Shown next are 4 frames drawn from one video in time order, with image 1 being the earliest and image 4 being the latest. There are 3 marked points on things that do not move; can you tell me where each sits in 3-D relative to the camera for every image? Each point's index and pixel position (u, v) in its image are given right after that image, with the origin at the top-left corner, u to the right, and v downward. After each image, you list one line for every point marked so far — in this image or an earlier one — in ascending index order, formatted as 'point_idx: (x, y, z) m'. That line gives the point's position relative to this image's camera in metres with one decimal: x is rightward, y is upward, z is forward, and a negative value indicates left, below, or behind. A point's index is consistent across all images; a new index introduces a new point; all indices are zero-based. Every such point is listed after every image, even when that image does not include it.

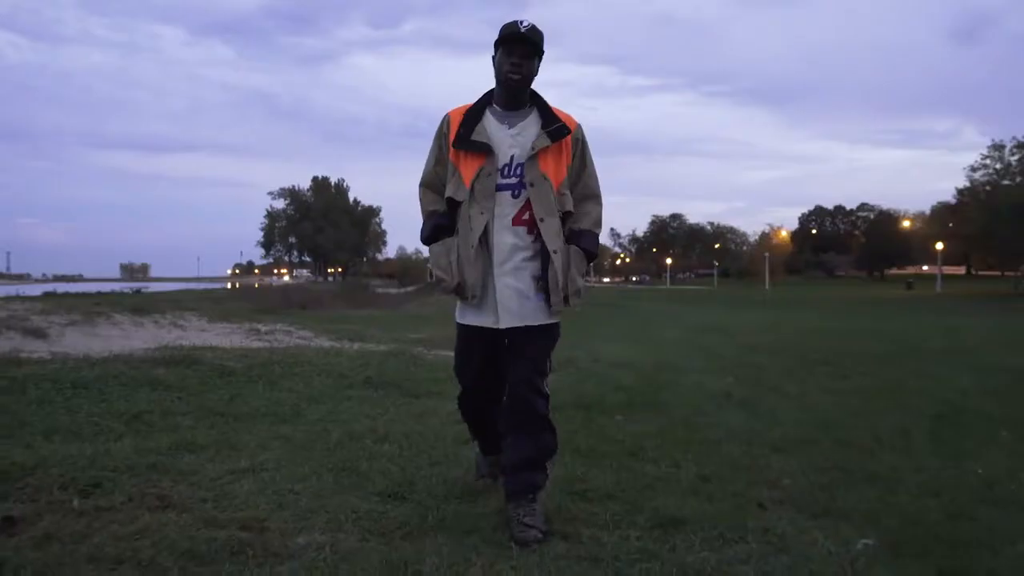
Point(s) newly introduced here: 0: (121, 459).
0: (-1.9, -0.8, +4.2) m
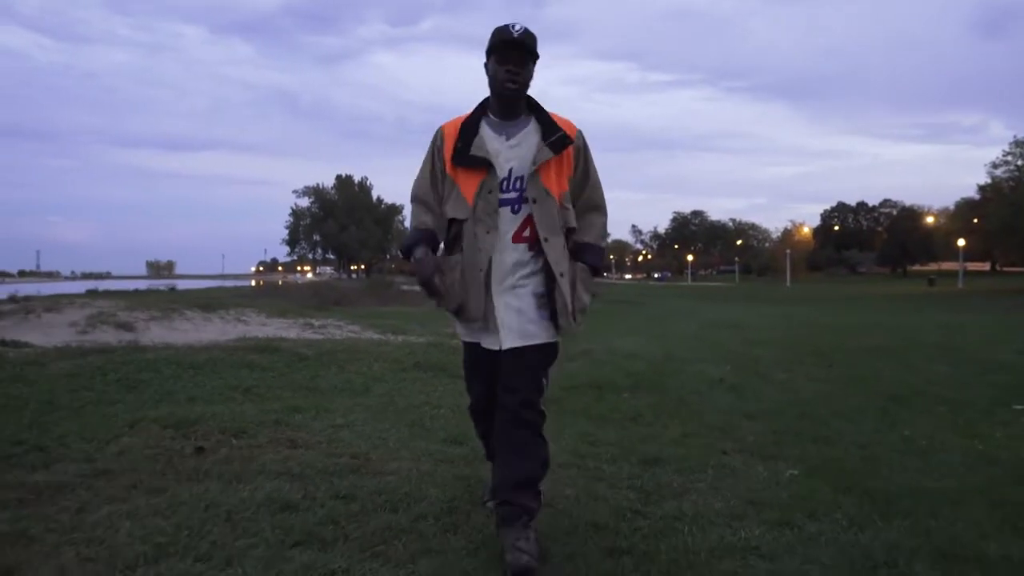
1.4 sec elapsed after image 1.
0: (-1.8, -0.9, +5.7) m
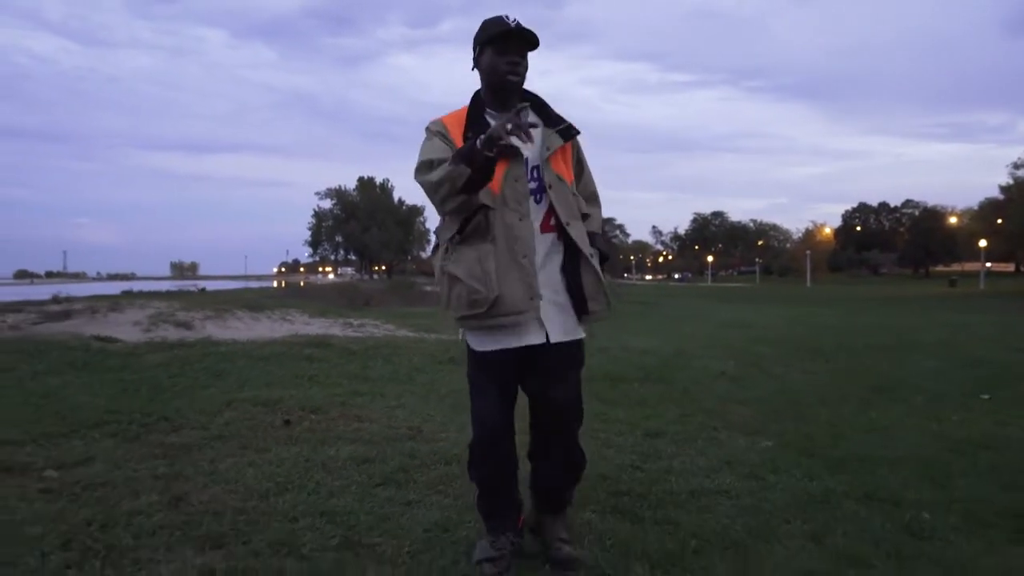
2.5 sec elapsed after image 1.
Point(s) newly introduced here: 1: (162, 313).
0: (-1.6, -0.9, +6.9) m
1: (-5.8, -0.4, +14.0) m
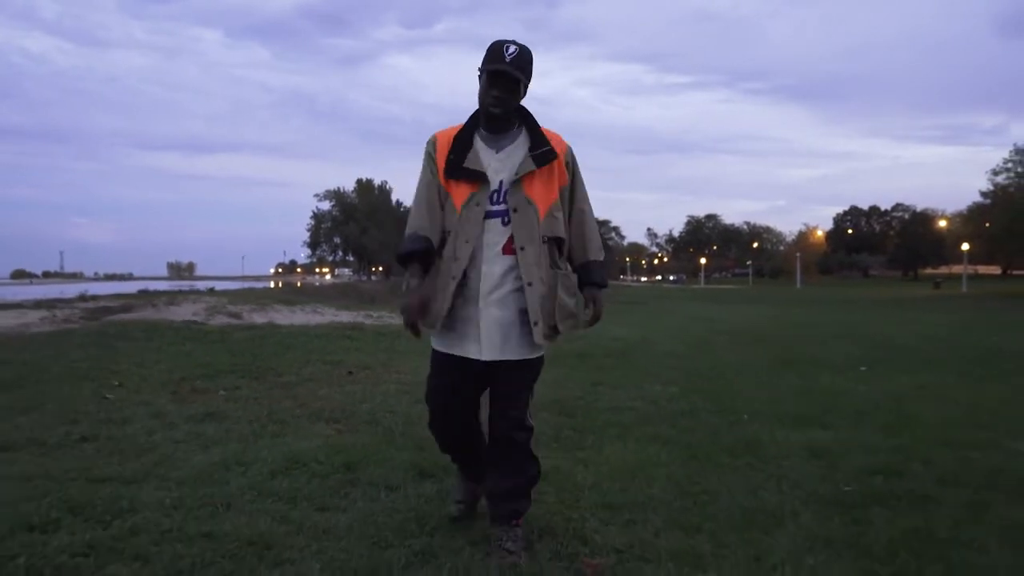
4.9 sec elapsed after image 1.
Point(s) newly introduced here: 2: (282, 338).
0: (-1.7, -0.8, +9.7) m
1: (-5.9, -0.3, +16.8) m
2: (-2.9, -0.6, +10.9) m
